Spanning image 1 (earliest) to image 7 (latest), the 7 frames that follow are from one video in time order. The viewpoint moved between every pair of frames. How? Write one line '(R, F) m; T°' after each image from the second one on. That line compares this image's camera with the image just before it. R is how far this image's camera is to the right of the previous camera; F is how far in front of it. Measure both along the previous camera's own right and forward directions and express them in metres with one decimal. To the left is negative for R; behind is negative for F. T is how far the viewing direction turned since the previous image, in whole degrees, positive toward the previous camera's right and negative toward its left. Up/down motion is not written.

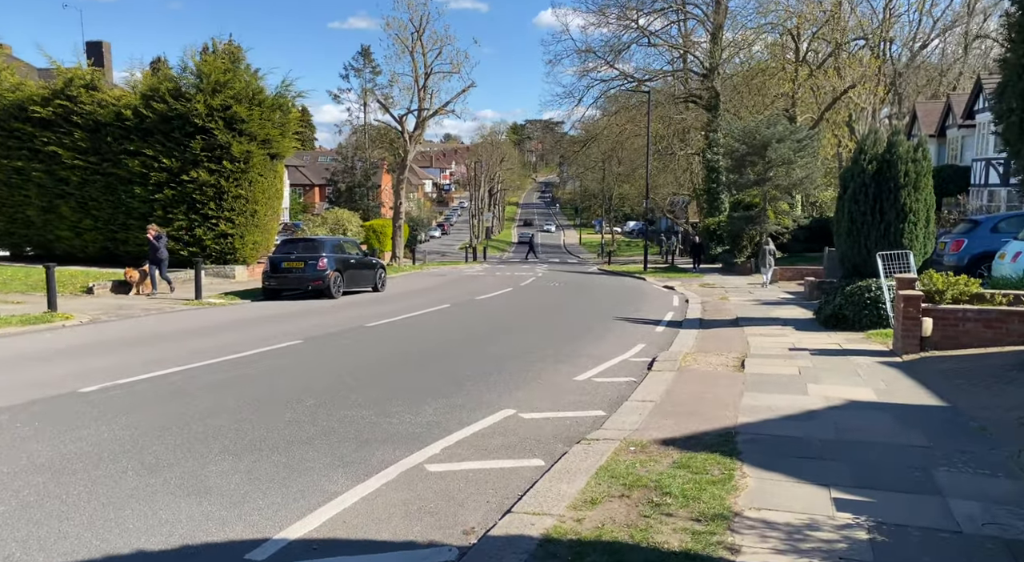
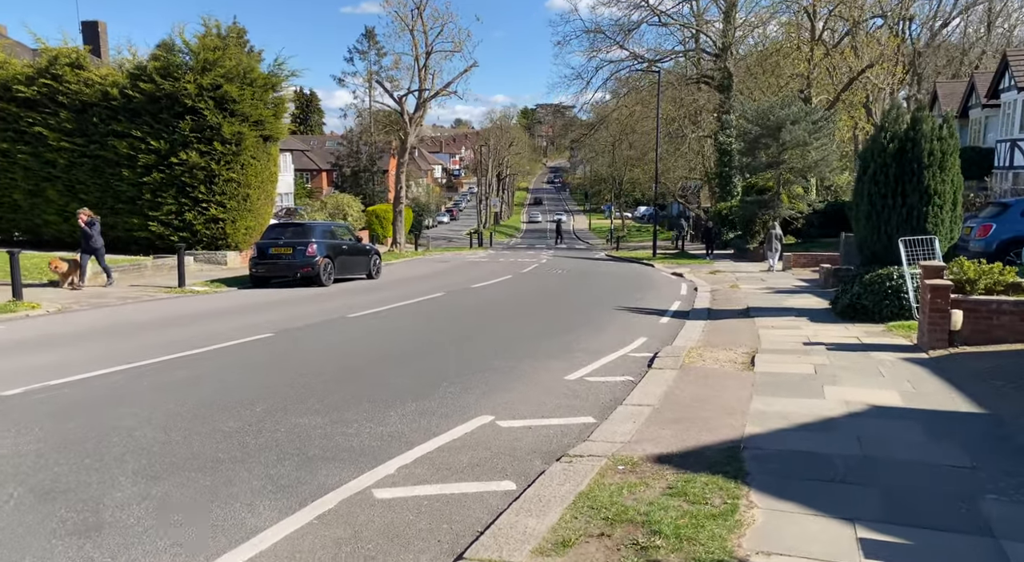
(+0.3, +0.9) m; -1°
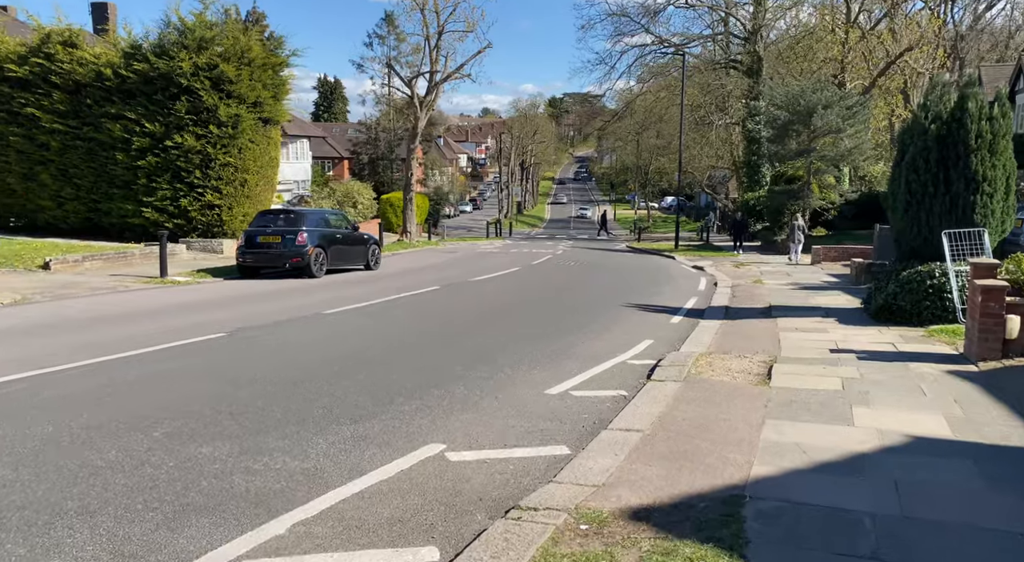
(+0.5, +1.2) m; -2°
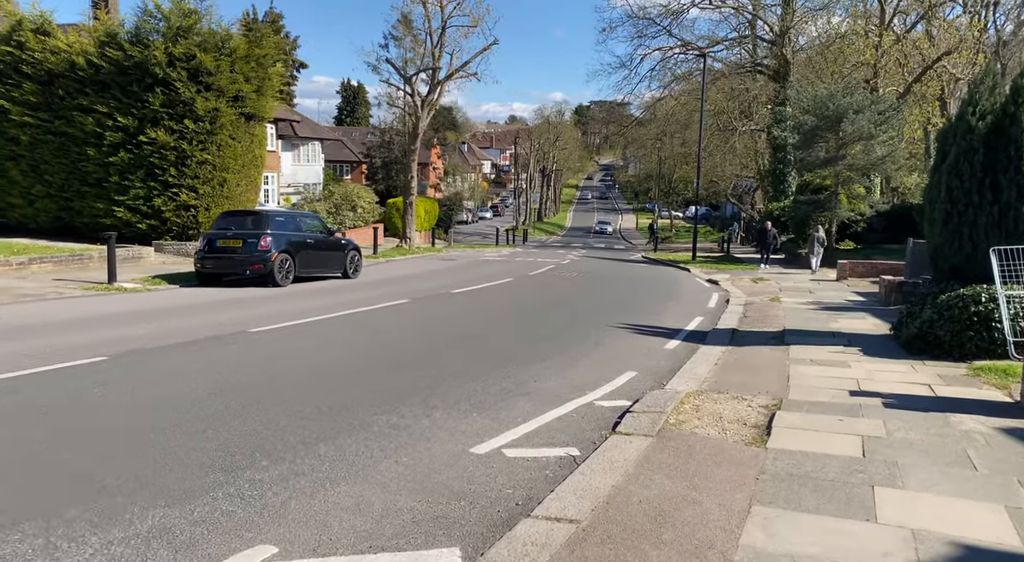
(+0.8, +1.7) m; -2°
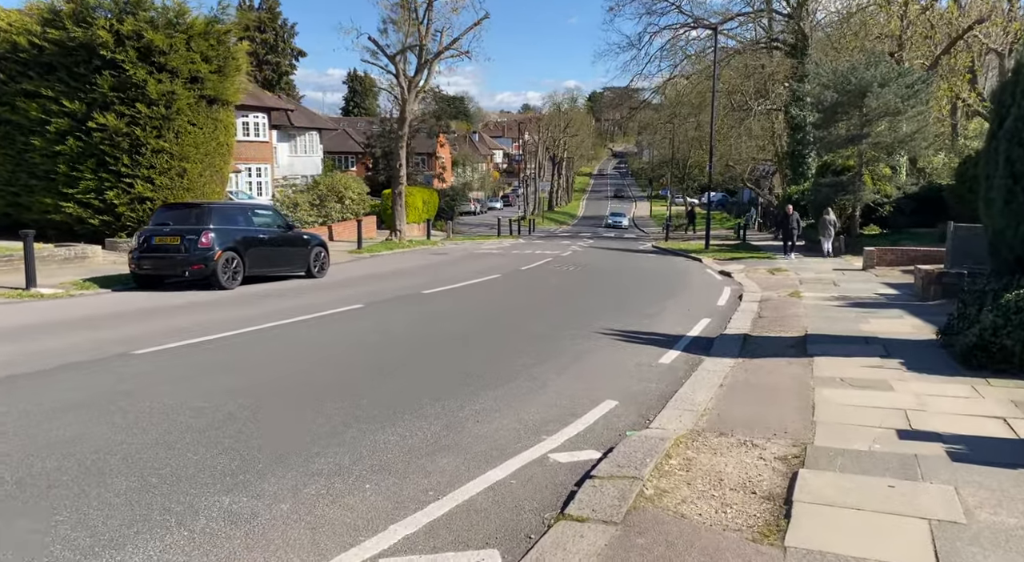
(+0.6, +2.0) m; -1°
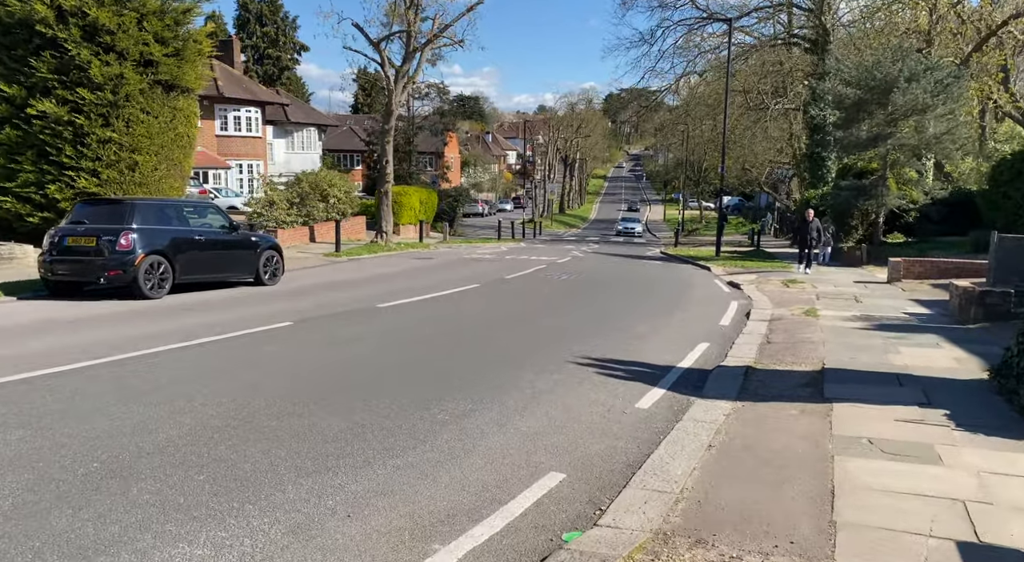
(+0.7, +1.9) m; -1°
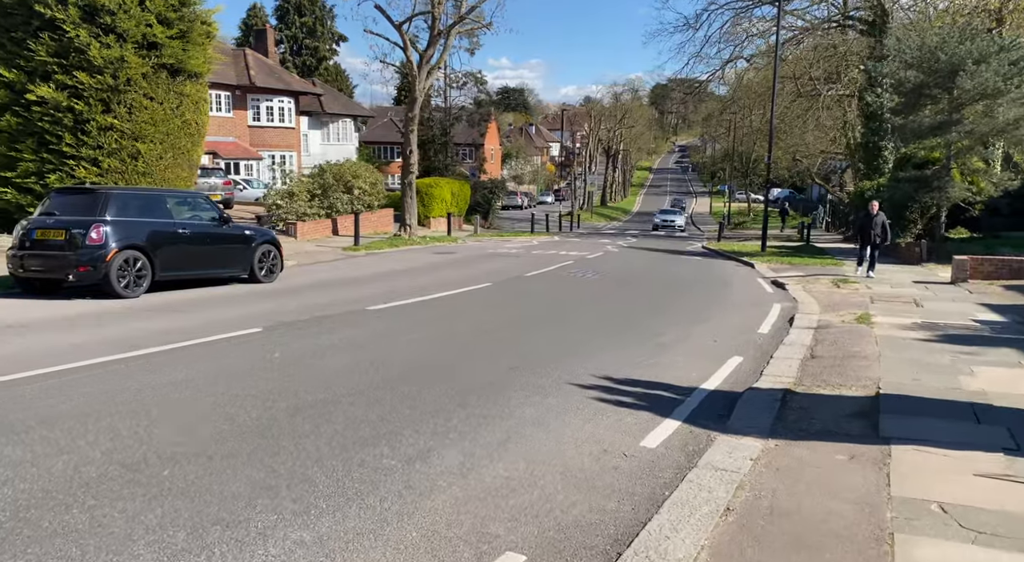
(+0.5, +1.3) m; -3°
